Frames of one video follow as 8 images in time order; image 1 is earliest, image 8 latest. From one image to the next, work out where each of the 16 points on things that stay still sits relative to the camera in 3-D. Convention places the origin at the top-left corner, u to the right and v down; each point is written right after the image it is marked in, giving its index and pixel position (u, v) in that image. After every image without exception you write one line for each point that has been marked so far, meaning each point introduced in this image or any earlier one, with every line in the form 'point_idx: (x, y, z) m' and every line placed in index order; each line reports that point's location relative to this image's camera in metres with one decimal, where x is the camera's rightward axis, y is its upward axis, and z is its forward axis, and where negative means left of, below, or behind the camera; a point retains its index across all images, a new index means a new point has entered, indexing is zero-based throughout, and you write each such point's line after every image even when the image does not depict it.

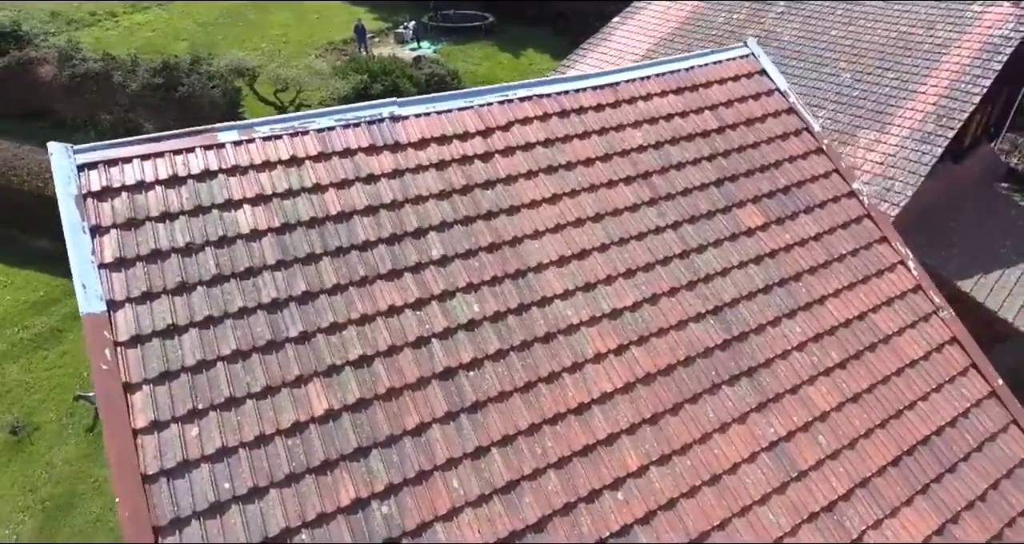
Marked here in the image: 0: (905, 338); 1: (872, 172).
0: (+3.3, -0.6, +4.6) m
1: (+8.2, +2.3, +12.3) m
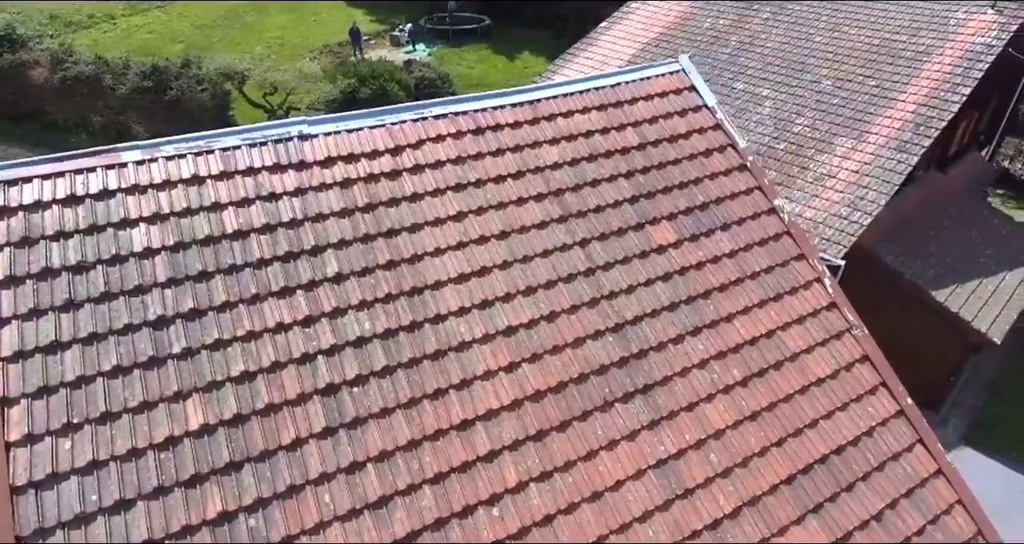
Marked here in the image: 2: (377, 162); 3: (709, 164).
0: (+2.5, -0.7, +4.6) m
1: (+7.6, +2.1, +12.3) m
2: (-1.1, +0.9, +4.3) m
3: (+1.9, +1.0, +5.2) m
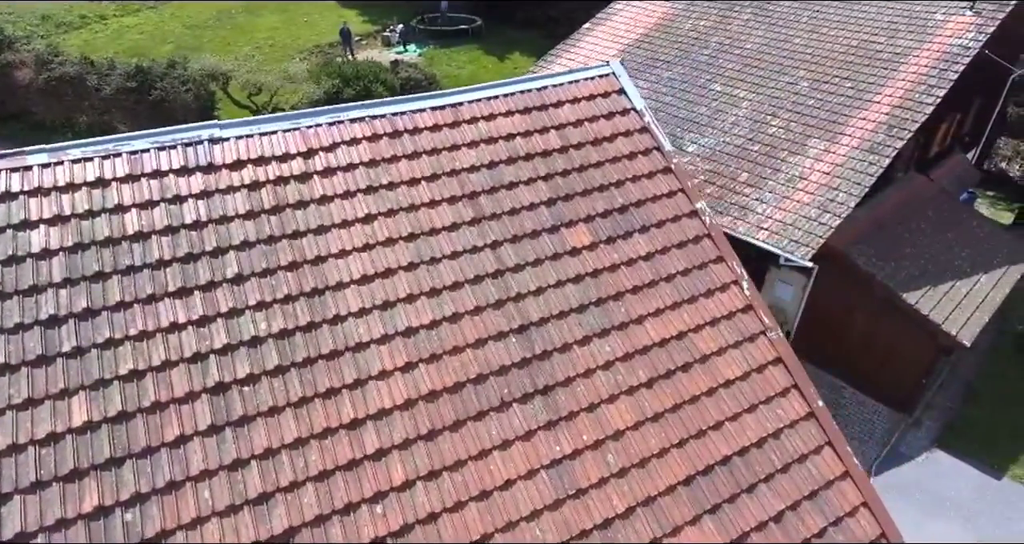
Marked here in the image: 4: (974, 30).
0: (+1.8, -0.7, +4.6) m
1: (+6.9, +2.0, +12.3) m
2: (-1.8, +0.9, +4.4) m
3: (+1.2, +1.0, +5.2) m
4: (+11.6, +6.0, +13.6) m
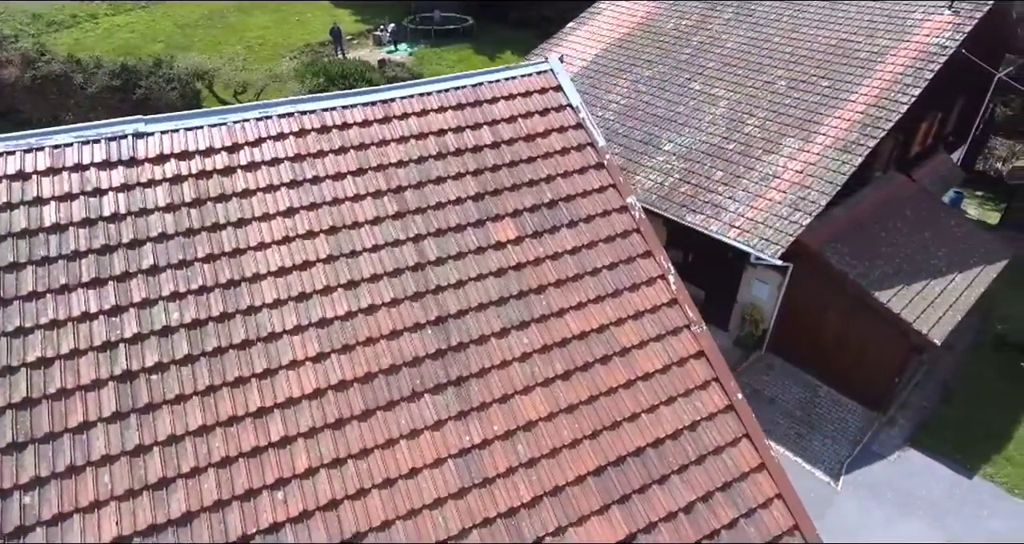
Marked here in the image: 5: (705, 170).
0: (+1.1, -0.7, +4.7) m
1: (+6.3, +2.1, +12.3) m
2: (-2.5, +0.9, +4.5) m
3: (+0.5, +1.1, +5.3) m
4: (+11.0, +6.1, +13.6) m
5: (+4.7, +2.5, +13.2) m
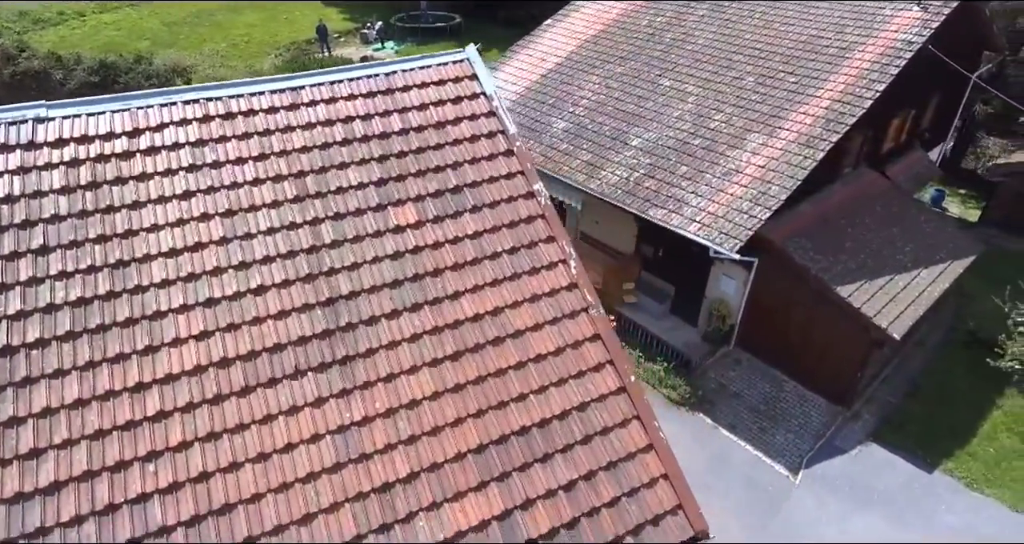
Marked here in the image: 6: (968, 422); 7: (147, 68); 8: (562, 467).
0: (+0.2, -0.5, +4.8) m
1: (+5.5, +2.2, +12.3) m
2: (-3.4, +1.1, +4.6) m
3: (-0.4, +1.2, +5.4) m
4: (+10.2, +6.2, +13.6) m
5: (+3.8, +2.6, +13.2) m
6: (+11.1, -3.6, +13.2) m
7: (-11.8, +6.6, +17.5) m
8: (+0.4, -1.6, +4.4) m
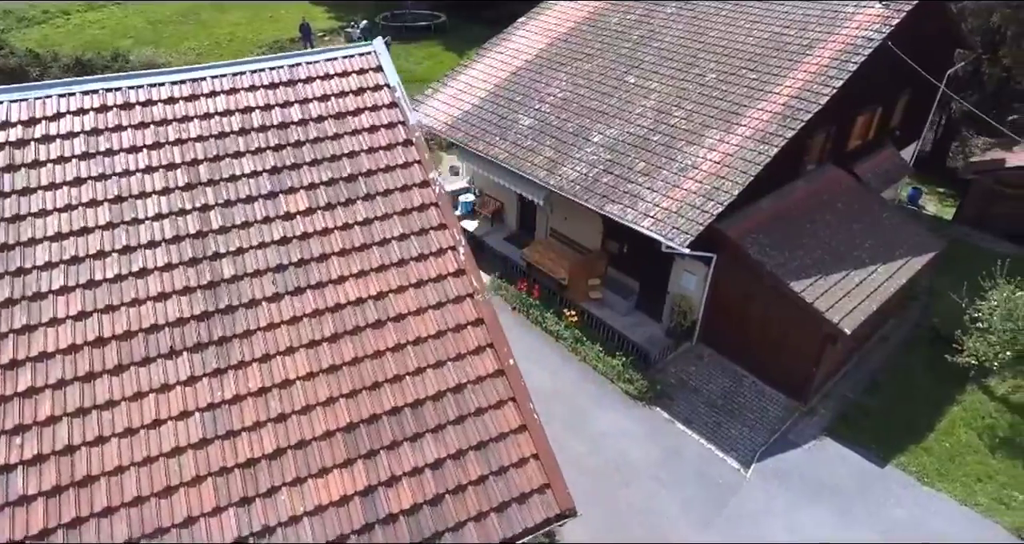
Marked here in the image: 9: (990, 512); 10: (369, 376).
0: (-0.8, -0.4, +4.9) m
1: (+4.5, +2.3, +12.4) m
2: (-4.4, +1.2, +4.7) m
3: (-1.4, +1.3, +5.5) m
4: (+9.2, +6.3, +13.6) m
5: (+2.9, +2.7, +13.3) m
6: (+10.1, -3.5, +13.3) m
7: (-12.7, +6.7, +17.7) m
8: (-0.7, -1.4, +4.5) m
9: (+10.1, -5.0, +11.5) m
10: (-1.2, -0.9, +4.6) m
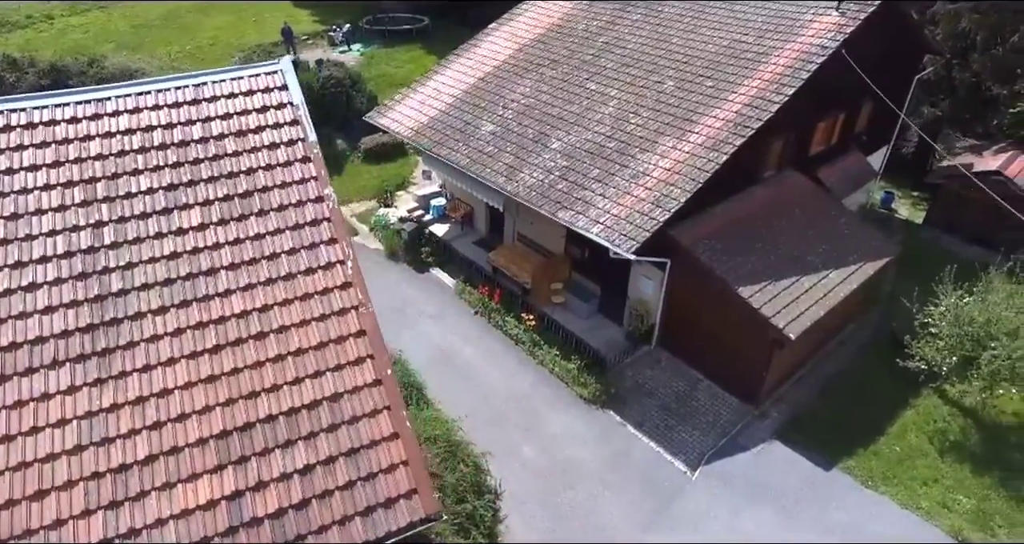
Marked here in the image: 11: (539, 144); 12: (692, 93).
0: (-2.0, -0.5, +5.1) m
1: (+3.4, +2.2, +12.6) m
2: (-5.6, +1.1, +5.0) m
3: (-2.6, +1.2, +5.8) m
4: (+8.1, +6.1, +13.8) m
5: (+1.8, +2.6, +13.5) m
6: (+9.0, -3.7, +13.4) m
7: (-13.8, +6.7, +18.0) m
8: (-1.8, -1.6, +4.7) m
9: (+9.0, -5.2, +11.6) m
10: (-2.3, -1.0, +4.8) m
11: (+0.7, +3.4, +14.5) m
12: (+4.7, +4.6, +14.1) m
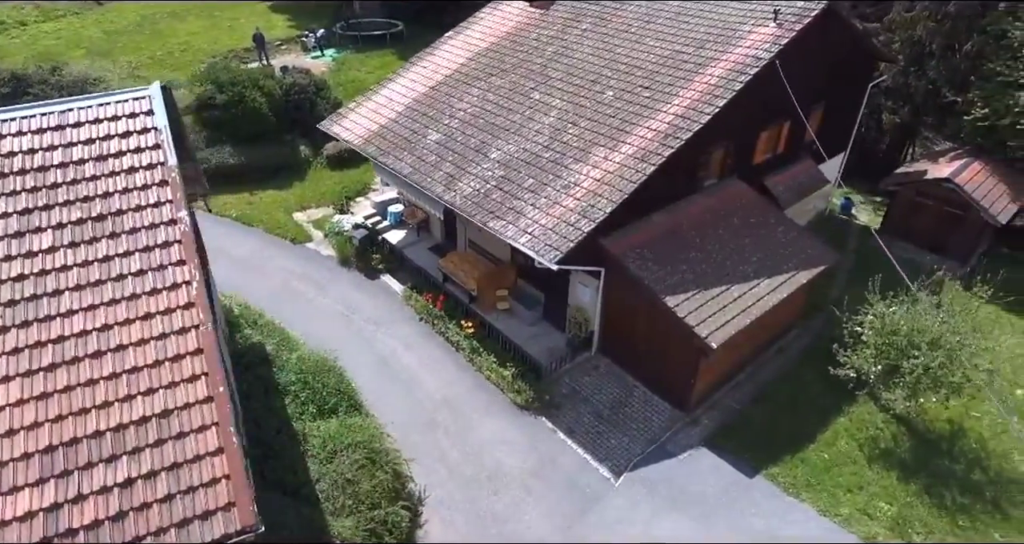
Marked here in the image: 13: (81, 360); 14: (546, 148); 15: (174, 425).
0: (-3.6, -0.8, +5.4) m
1: (+1.8, +2.0, +12.8) m
2: (-7.2, +0.9, +5.3) m
3: (-4.2, +1.0, +6.0) m
4: (+6.5, +5.9, +13.9) m
5: (+0.2, +2.4, +13.7) m
6: (+7.4, -3.9, +13.6) m
7: (-15.3, +6.5, +18.3) m
8: (-3.5, -1.8, +5.0) m
9: (+7.3, -5.4, +11.8) m
10: (-4.0, -1.2, +5.1) m
11: (-0.9, +3.2, +14.7) m
12: (+3.1, +4.4, +14.3) m
13: (-4.1, -0.9, +5.2) m
14: (+0.9, +3.2, +14.1) m
15: (-3.2, -1.4, +5.2) m
